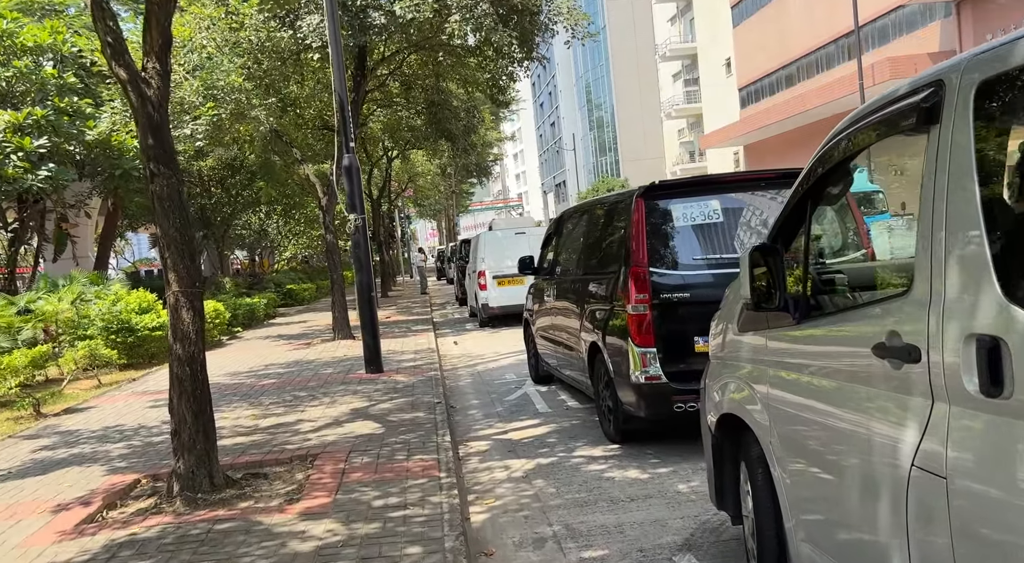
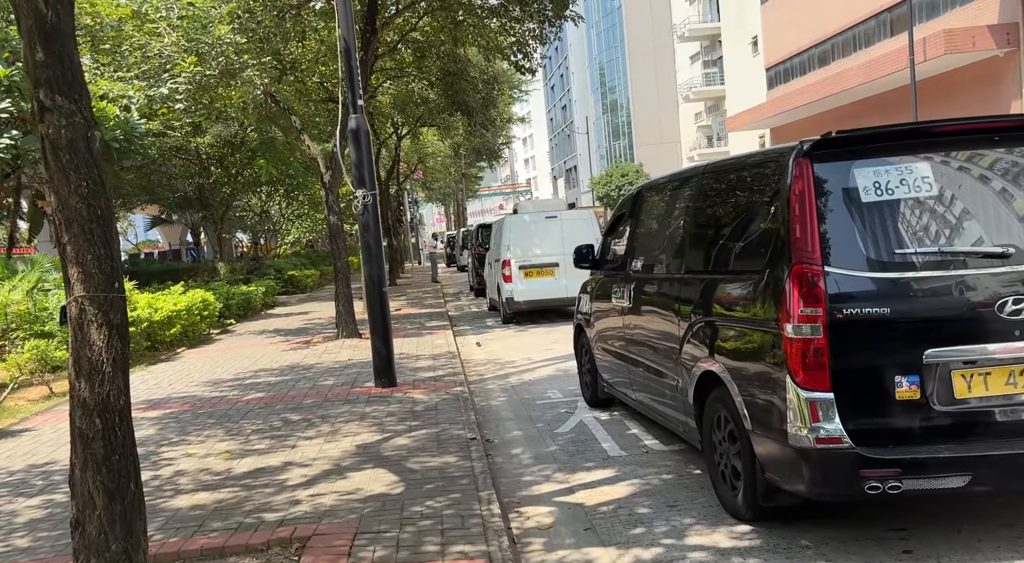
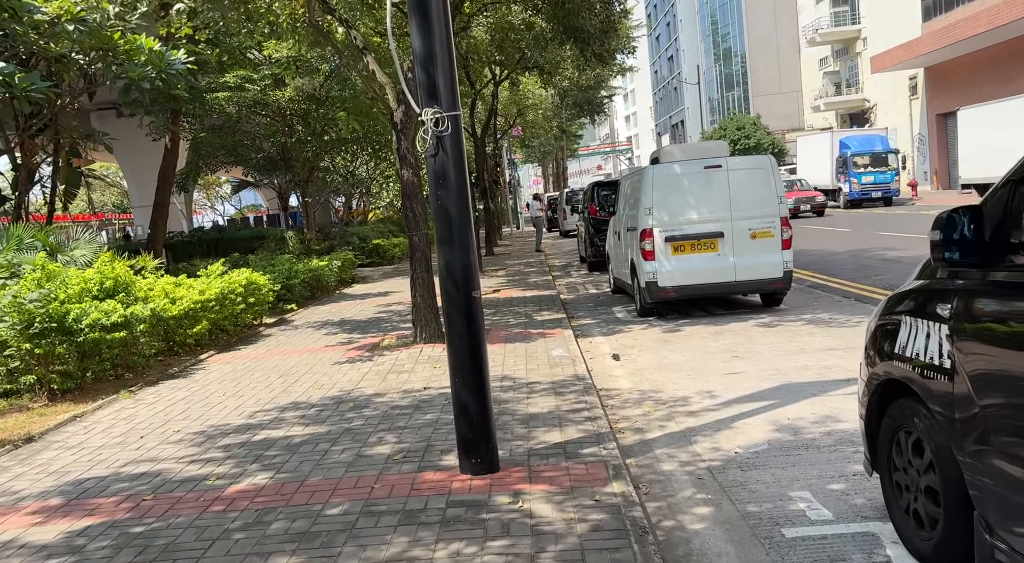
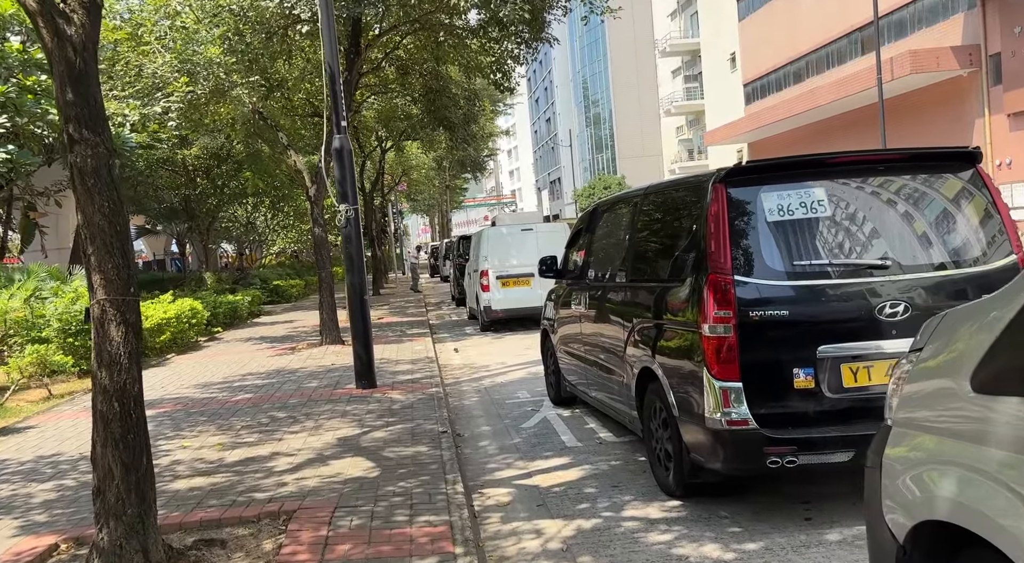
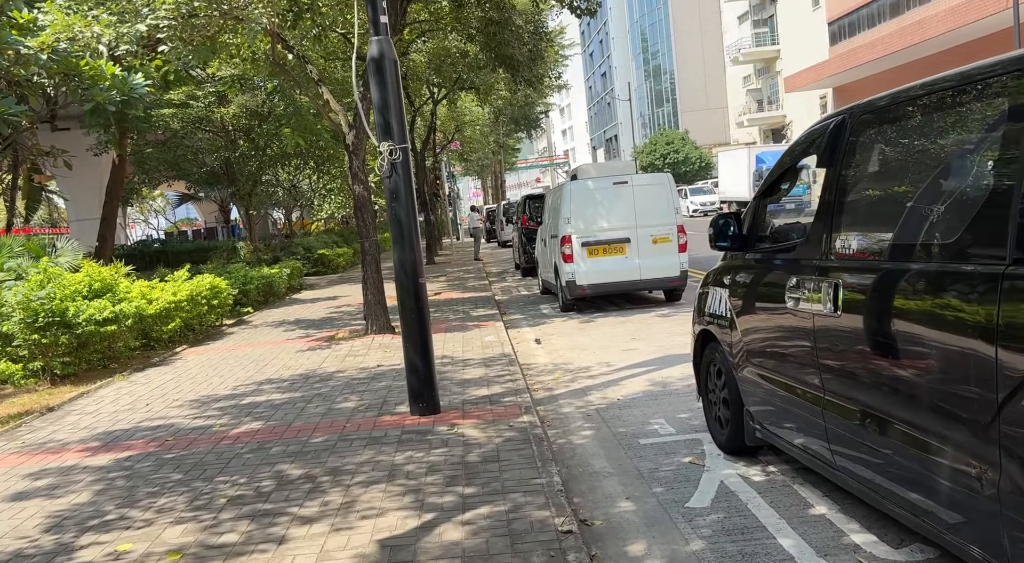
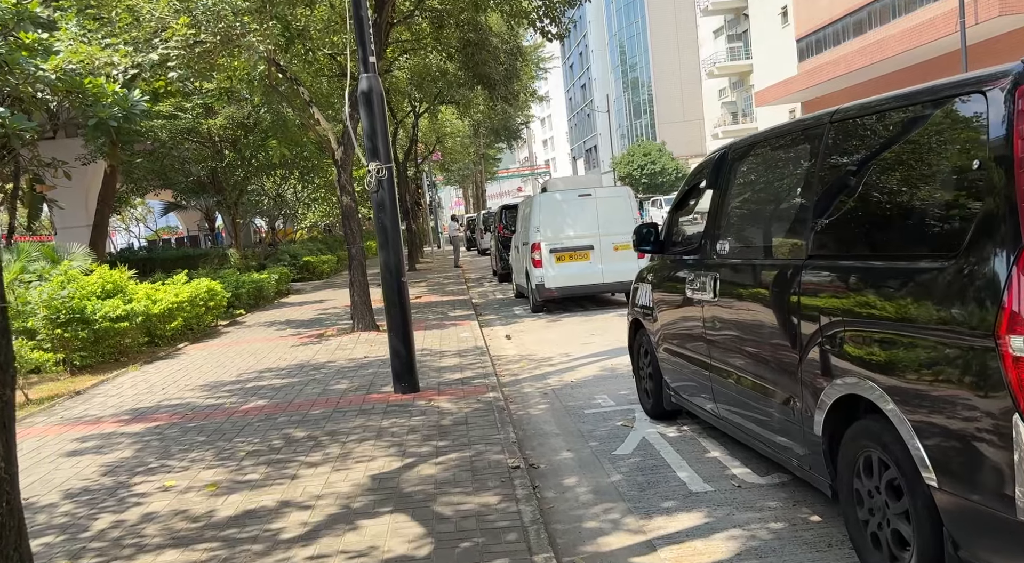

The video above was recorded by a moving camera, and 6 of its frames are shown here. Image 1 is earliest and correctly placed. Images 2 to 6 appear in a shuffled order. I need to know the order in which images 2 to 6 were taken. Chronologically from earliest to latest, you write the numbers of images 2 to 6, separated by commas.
4, 2, 6, 5, 3
